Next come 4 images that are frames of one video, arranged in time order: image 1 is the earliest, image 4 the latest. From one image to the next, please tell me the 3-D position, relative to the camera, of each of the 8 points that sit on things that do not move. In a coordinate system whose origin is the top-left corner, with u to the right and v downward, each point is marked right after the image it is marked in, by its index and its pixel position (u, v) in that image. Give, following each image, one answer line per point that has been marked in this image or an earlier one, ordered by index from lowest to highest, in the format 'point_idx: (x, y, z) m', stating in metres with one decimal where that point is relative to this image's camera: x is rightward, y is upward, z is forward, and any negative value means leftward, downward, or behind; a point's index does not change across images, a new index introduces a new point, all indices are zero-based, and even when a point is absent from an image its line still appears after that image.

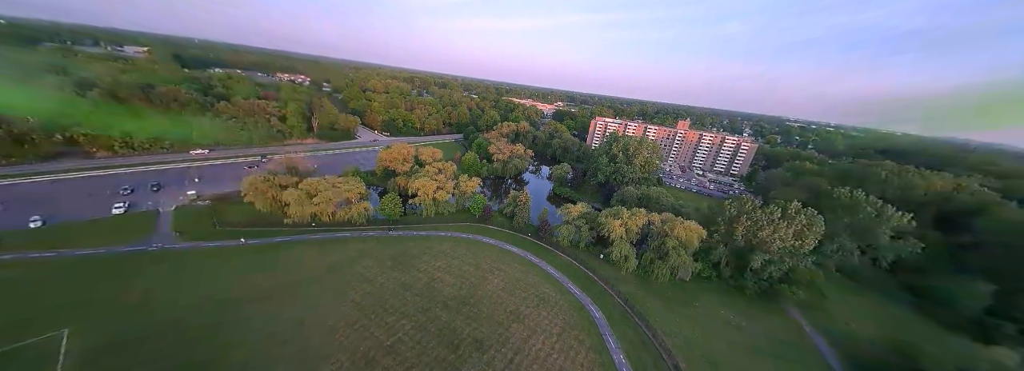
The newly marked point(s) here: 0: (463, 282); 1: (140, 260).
0: (-3.4, -6.8, +19.6) m
1: (-25.6, -4.8, +19.7) m
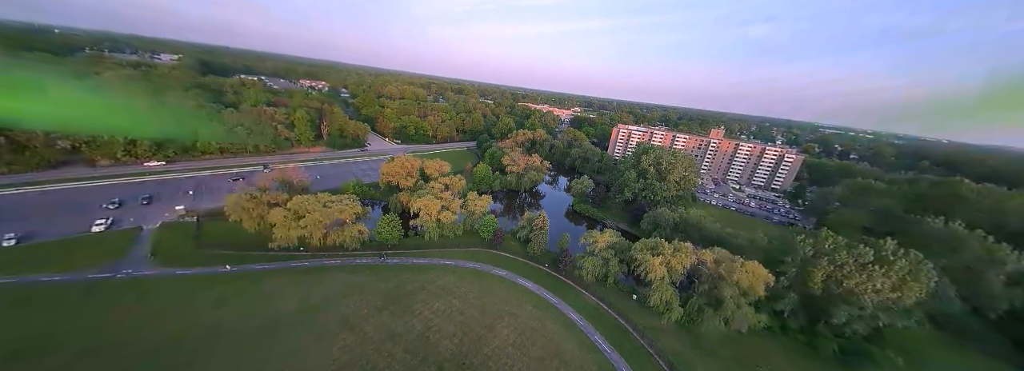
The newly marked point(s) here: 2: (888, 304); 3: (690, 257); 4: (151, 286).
0: (-2.6, -8.5, +16.0) m
1: (-24.7, -6.1, +17.3) m
2: (+22.5, -7.1, +16.7) m
3: (+11.3, -4.6, +17.6) m
4: (-22.6, -6.3, +17.7) m
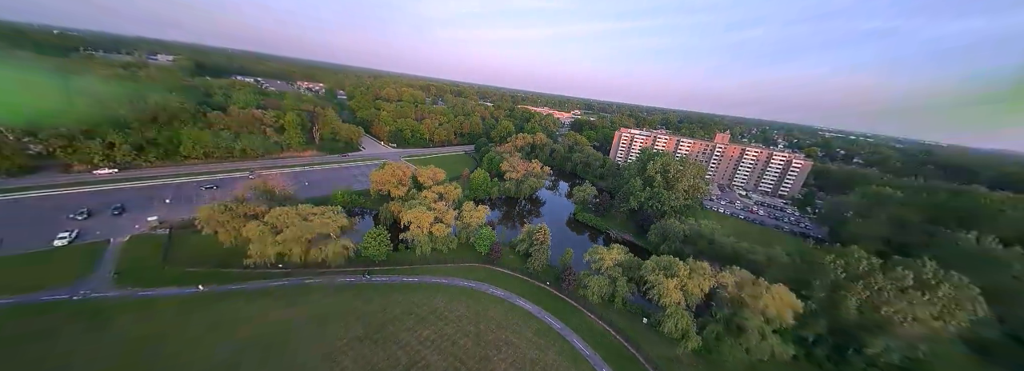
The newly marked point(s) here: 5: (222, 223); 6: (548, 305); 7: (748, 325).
0: (-2.7, -9.2, +14.1) m
1: (-24.8, -6.8, +15.4) m
2: (+22.4, -7.9, +14.9) m
3: (+11.2, -5.4, +15.8) m
4: (-22.7, -7.0, +15.8) m
5: (-20.8, -2.7, +20.0) m
6: (+2.5, -8.2, +19.1) m
7: (+12.8, -7.6, +15.1) m
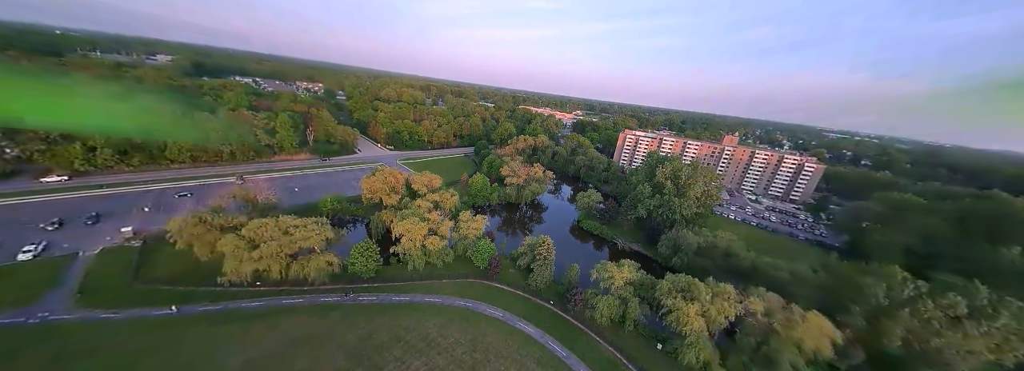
0: (-2.7, -9.9, +12.4) m
1: (-24.8, -7.4, +13.7) m
2: (+22.4, -8.6, +13.0) m
3: (+11.2, -6.1, +14.0) m
4: (-22.7, -7.7, +14.1) m
5: (-20.8, -3.3, +18.3) m
6: (+2.5, -8.9, +17.3) m
7: (+12.8, -8.3, +13.3) m
